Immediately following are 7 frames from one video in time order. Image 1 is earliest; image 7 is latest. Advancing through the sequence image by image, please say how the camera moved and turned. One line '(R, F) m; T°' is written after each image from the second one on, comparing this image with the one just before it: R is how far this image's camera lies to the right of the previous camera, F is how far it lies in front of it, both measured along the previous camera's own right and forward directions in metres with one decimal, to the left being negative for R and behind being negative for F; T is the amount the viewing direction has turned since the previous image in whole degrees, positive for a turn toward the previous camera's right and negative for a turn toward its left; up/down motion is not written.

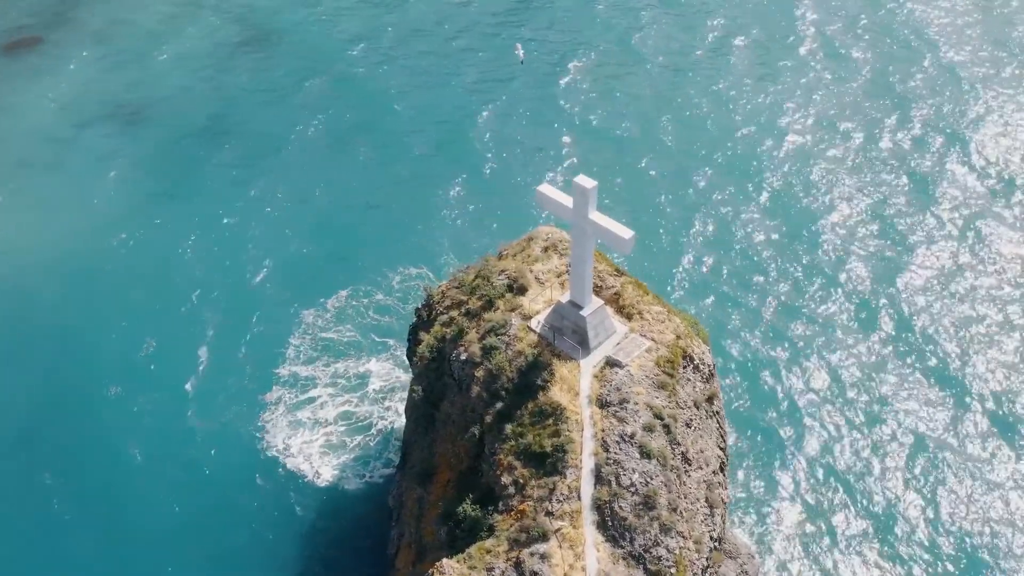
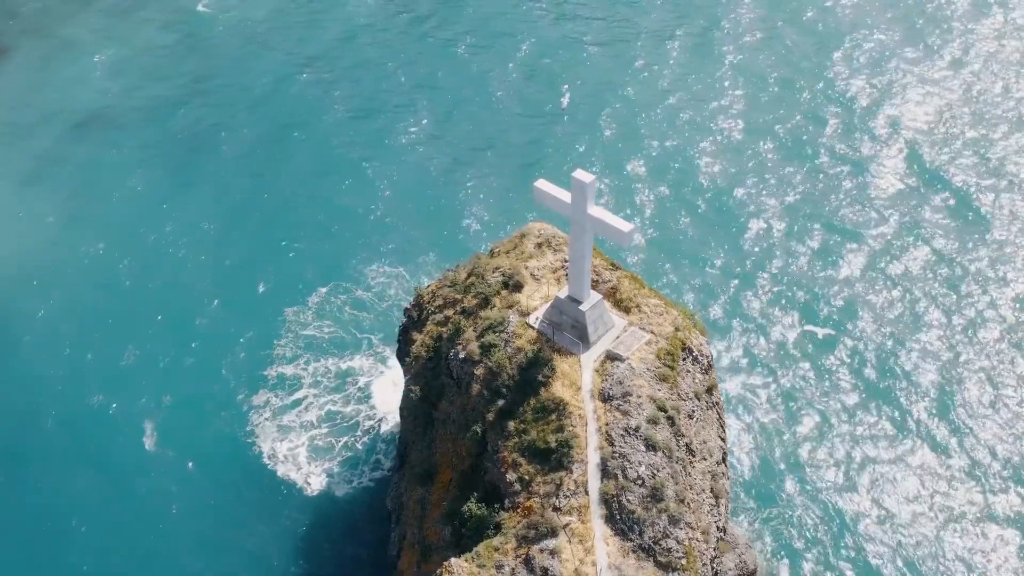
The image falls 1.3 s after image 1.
(-1.0, +0.1) m; +2°
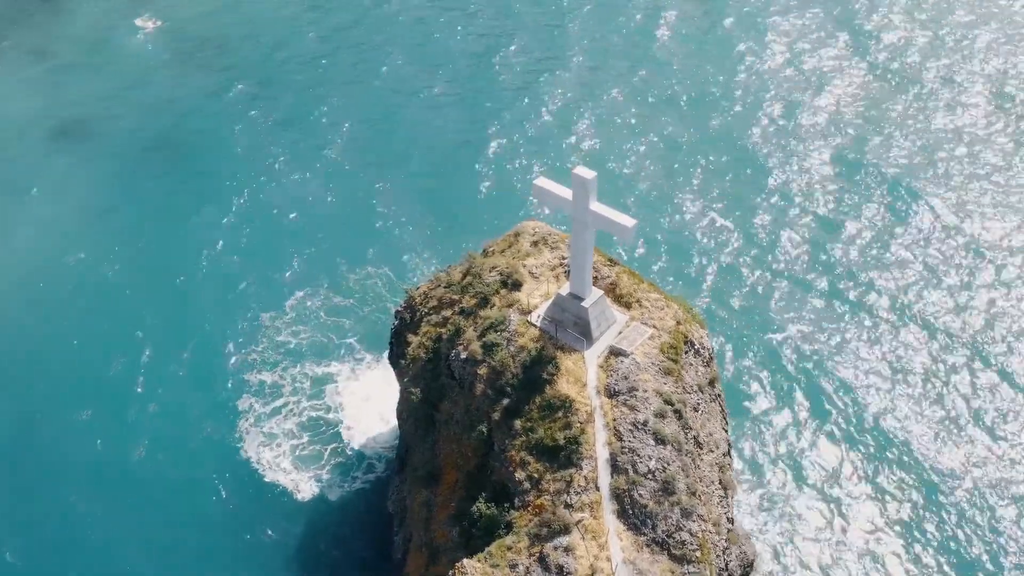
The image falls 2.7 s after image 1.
(-1.2, +0.1) m; +2°
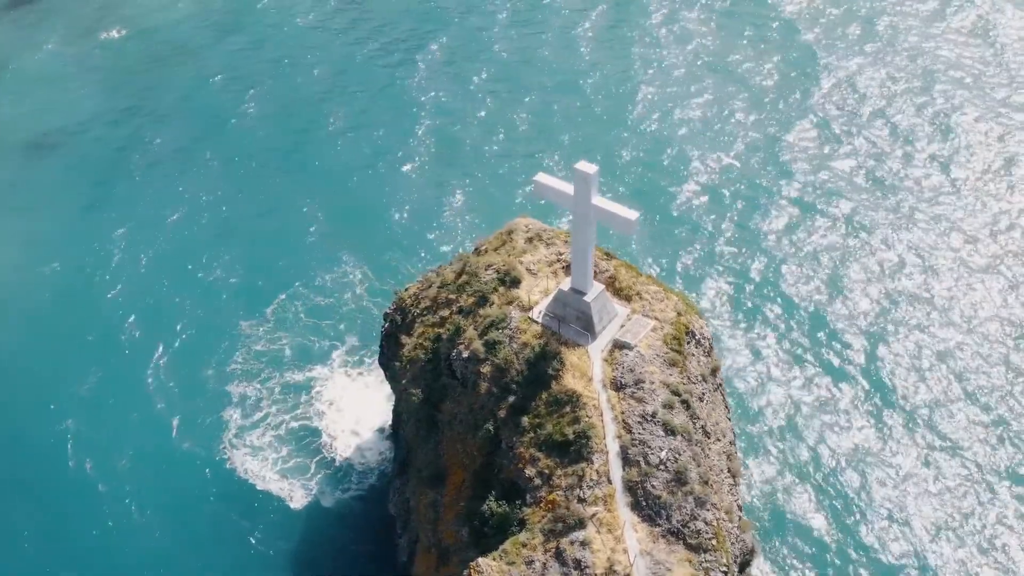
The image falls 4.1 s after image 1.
(-1.4, +0.1) m; +2°
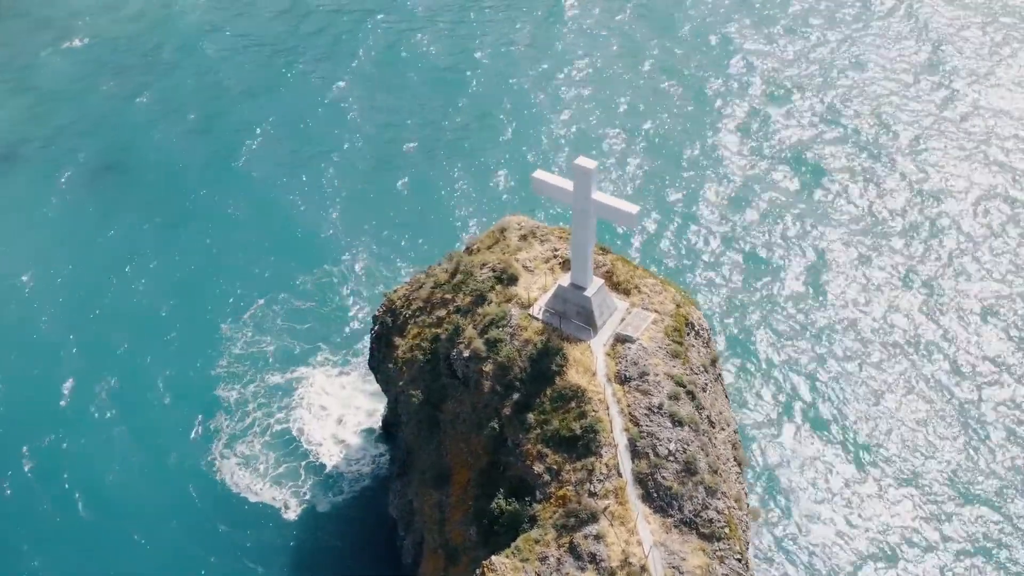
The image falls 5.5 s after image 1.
(-1.3, 0.0) m; +2°
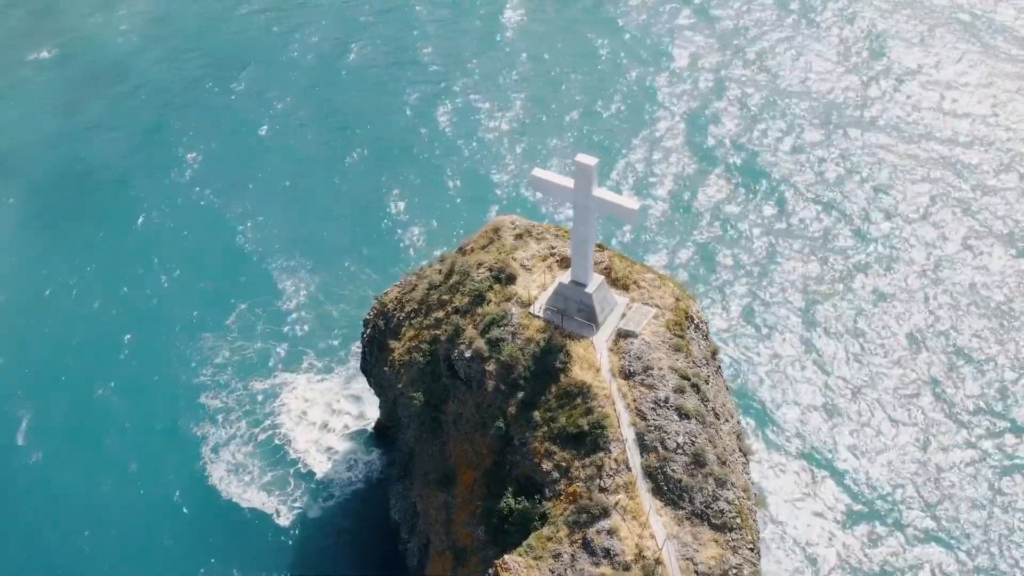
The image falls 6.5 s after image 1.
(-1.2, 0.0) m; +2°
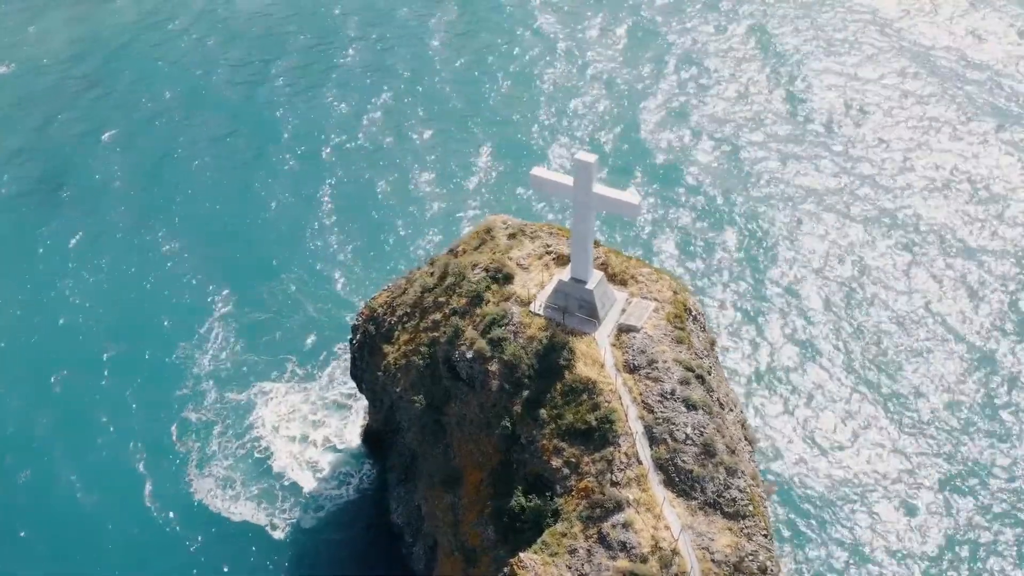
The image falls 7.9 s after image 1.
(-1.5, -0.1) m; +2°
